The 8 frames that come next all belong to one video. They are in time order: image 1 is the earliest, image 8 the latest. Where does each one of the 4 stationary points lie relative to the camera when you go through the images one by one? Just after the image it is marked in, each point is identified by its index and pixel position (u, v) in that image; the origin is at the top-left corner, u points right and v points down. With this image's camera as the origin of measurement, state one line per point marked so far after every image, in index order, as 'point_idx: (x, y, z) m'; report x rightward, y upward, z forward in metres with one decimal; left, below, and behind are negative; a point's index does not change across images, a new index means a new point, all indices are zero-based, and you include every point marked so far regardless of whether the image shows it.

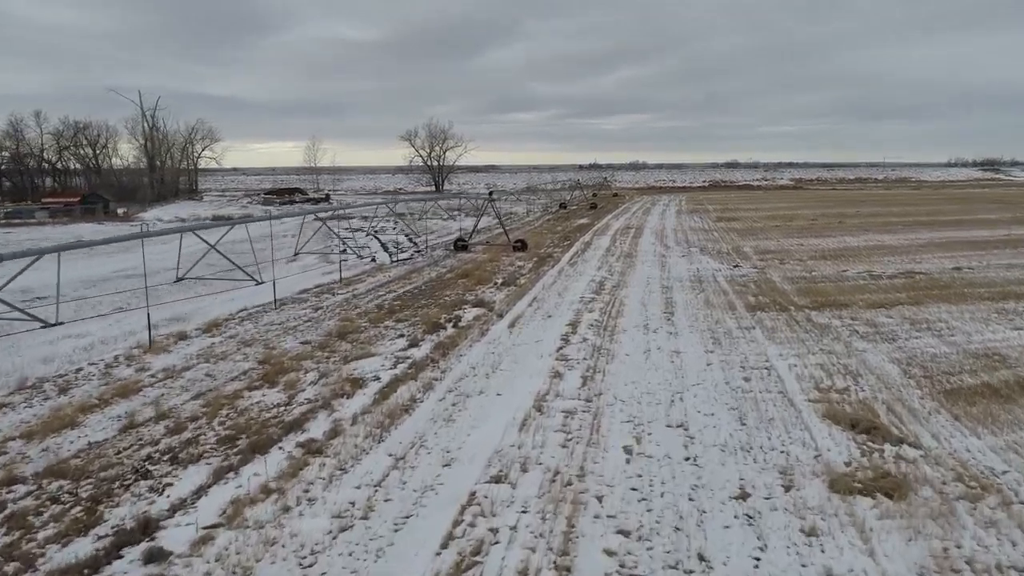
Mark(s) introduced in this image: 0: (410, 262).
0: (-2.4, +0.6, +16.3) m
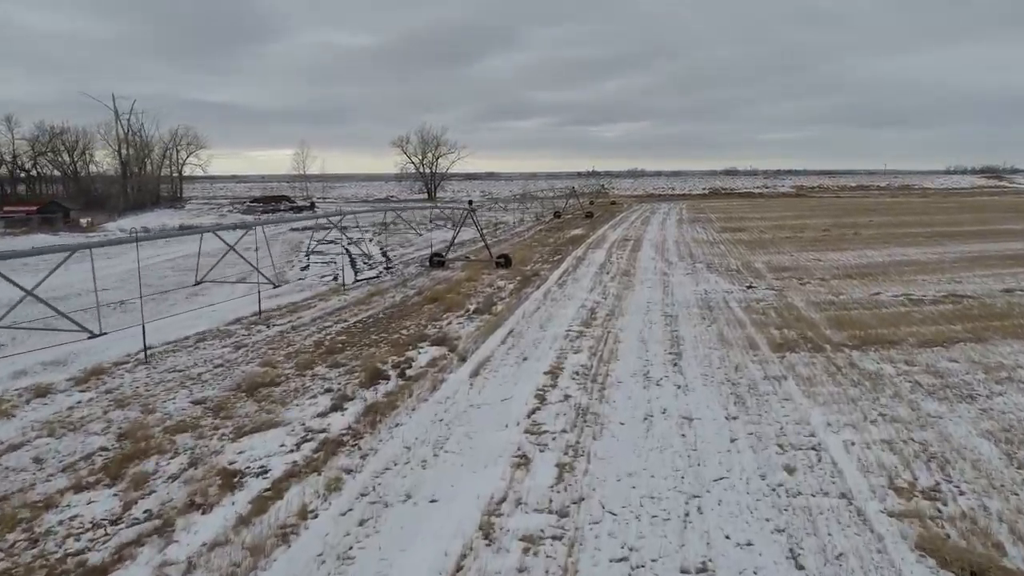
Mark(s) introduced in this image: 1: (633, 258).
0: (-2.8, +0.1, +14.3) m
1: (+3.1, +0.8, +18.1) m
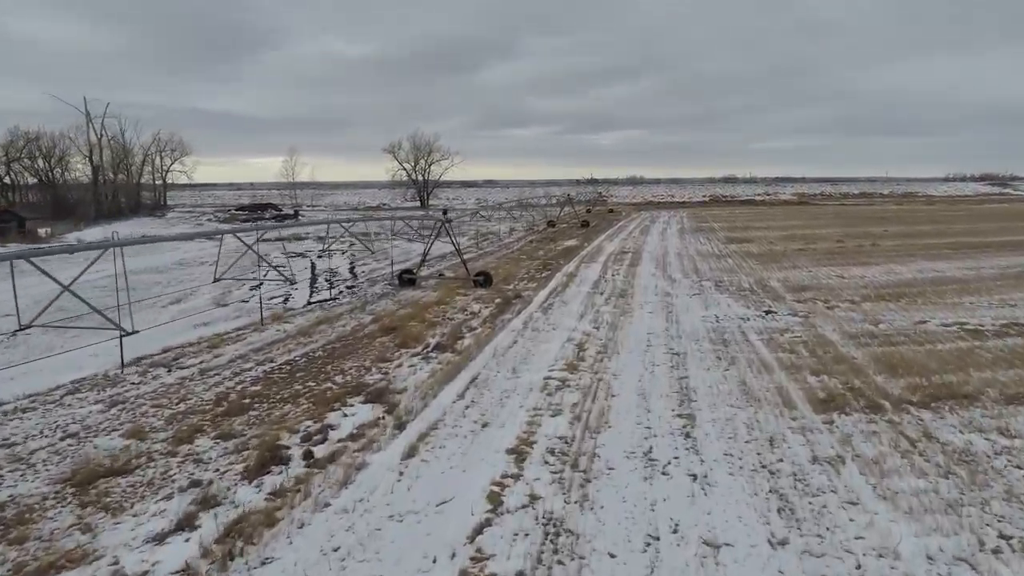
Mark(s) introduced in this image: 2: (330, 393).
0: (-3.2, -0.3, +12.2) m
1: (+2.7, +0.3, +16.0) m
2: (-1.8, -1.0, +7.0) m
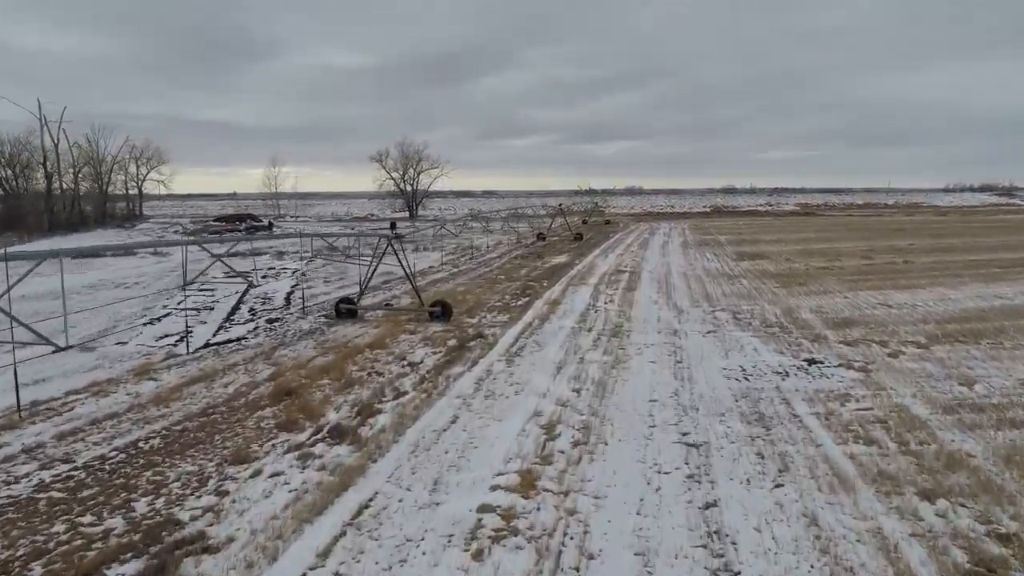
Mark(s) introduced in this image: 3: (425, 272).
0: (-3.7, -0.8, +9.2) m
1: (+2.1, -0.3, +13.1) m
2: (-2.4, -1.5, +4.0) m
3: (-2.3, +0.4, +18.5) m
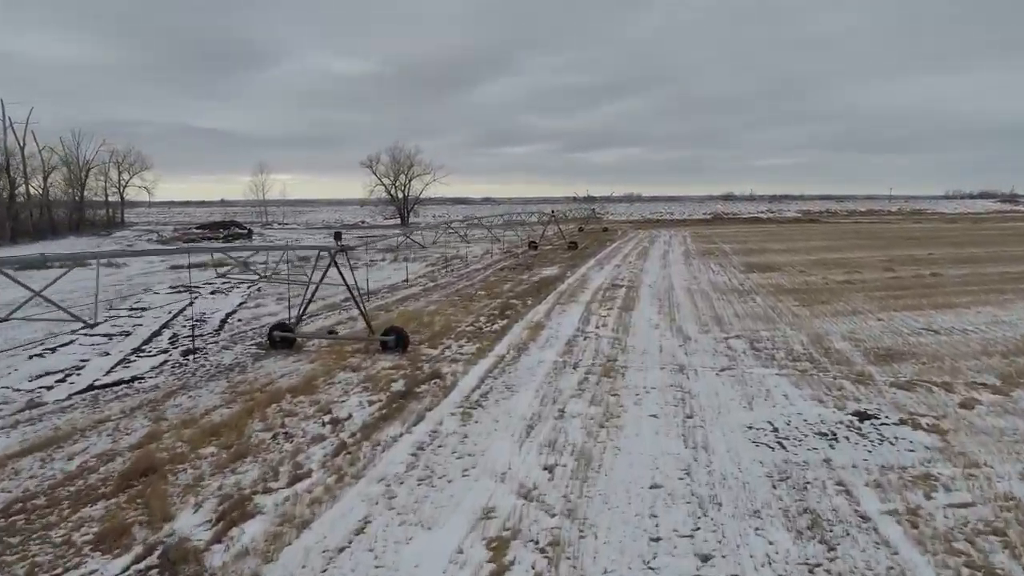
0: (-4.1, -1.1, +7.1) m
1: (+1.7, -0.6, +11.0) m
2: (-2.7, -1.7, +1.9) m
3: (-2.7, 0.0, +16.5) m
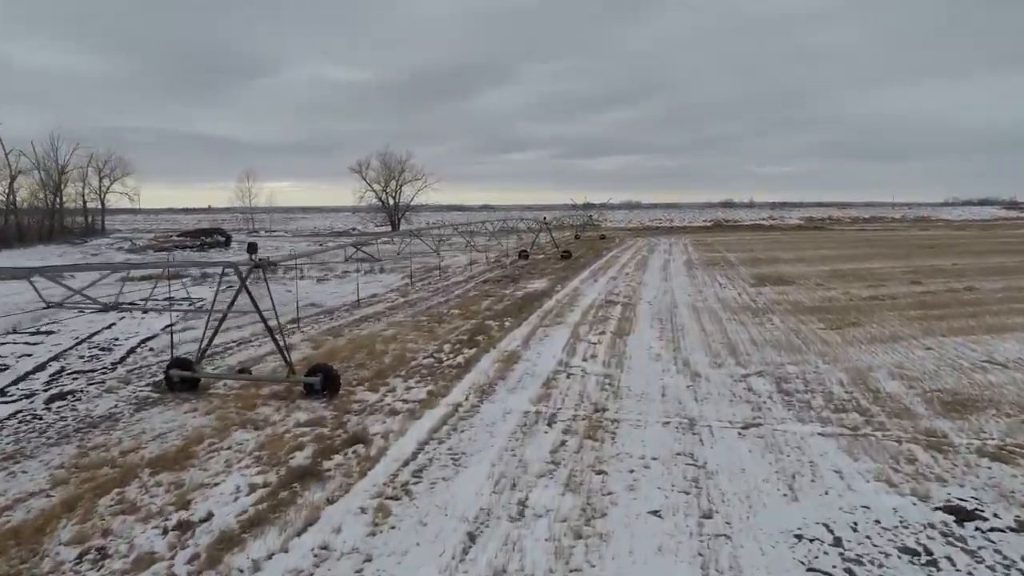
0: (-4.5, -1.4, +5.1) m
1: (+1.3, -0.9, +9.0) m
2: (-3.1, -1.9, -0.1) m
3: (-3.2, -0.3, +14.4) m
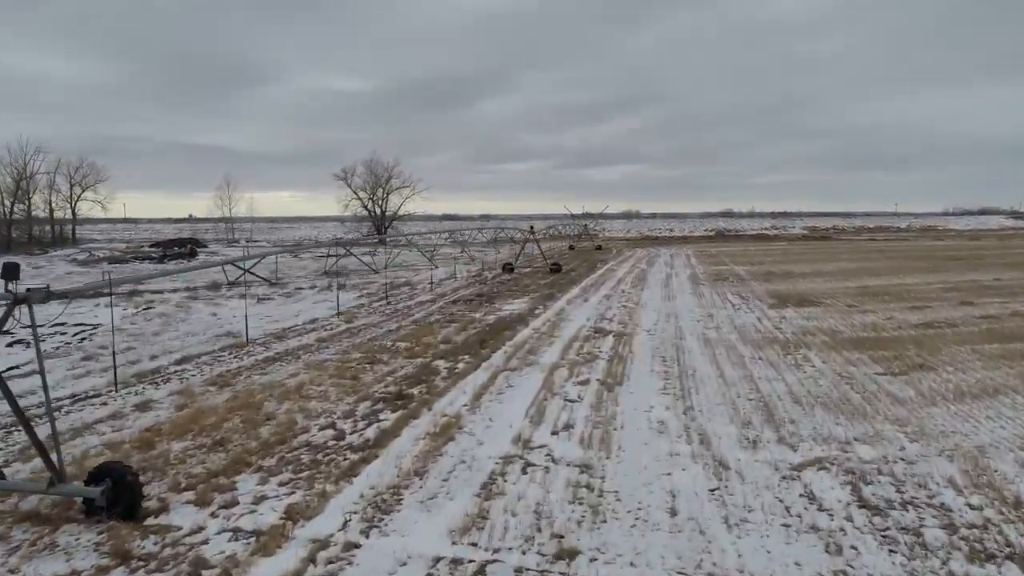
0: (-5.1, -1.7, +2.2) m
1: (+0.8, -1.2, +6.1) m
2: (-3.7, -2.1, -3.0) m
3: (-3.7, -0.7, +11.5) m
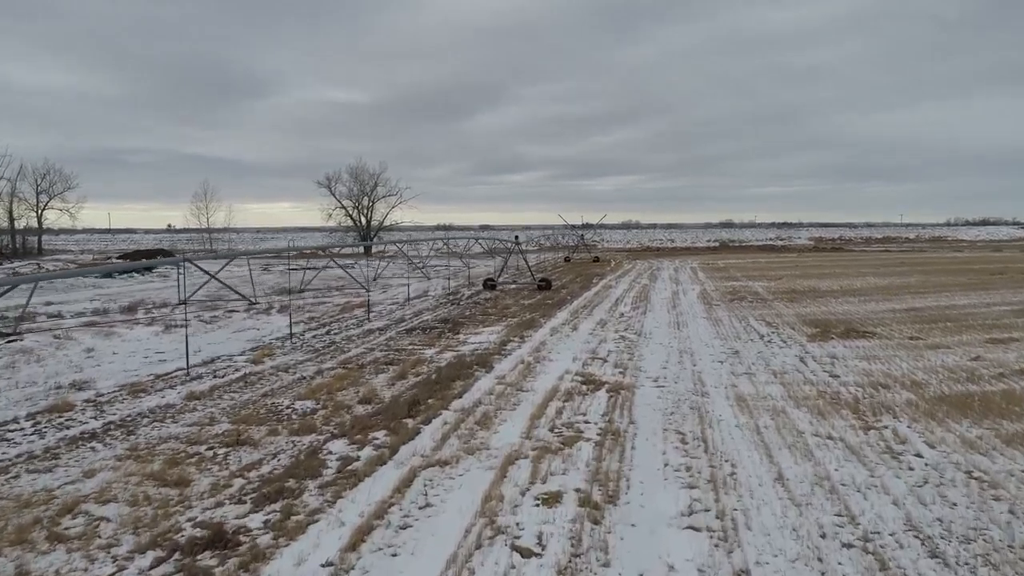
0: (-5.6, -1.9, -1.0) m
1: (+0.2, -1.5, +2.9) m
2: (-4.2, -2.3, -6.2) m
3: (-4.2, -1.1, +8.3) m
